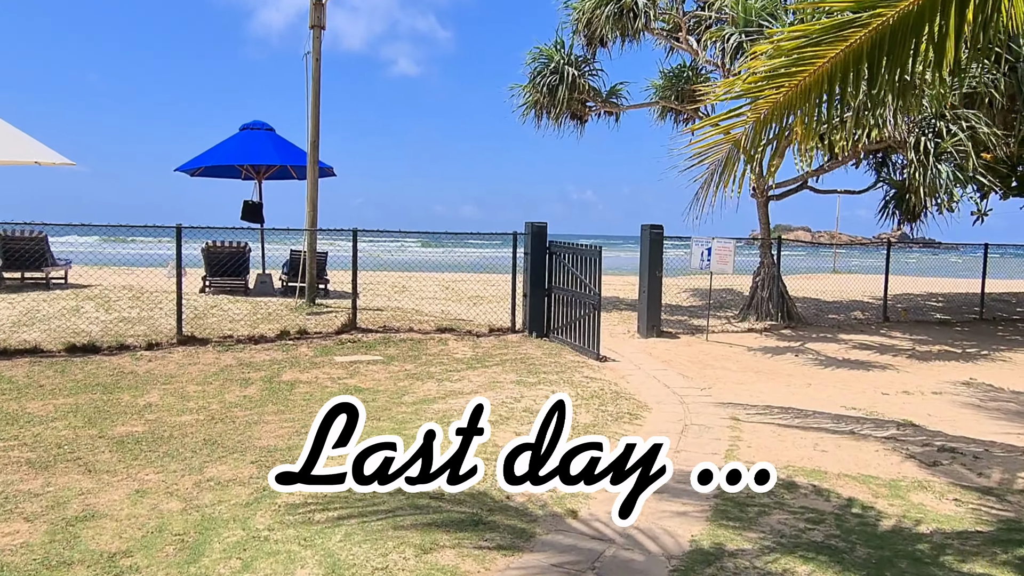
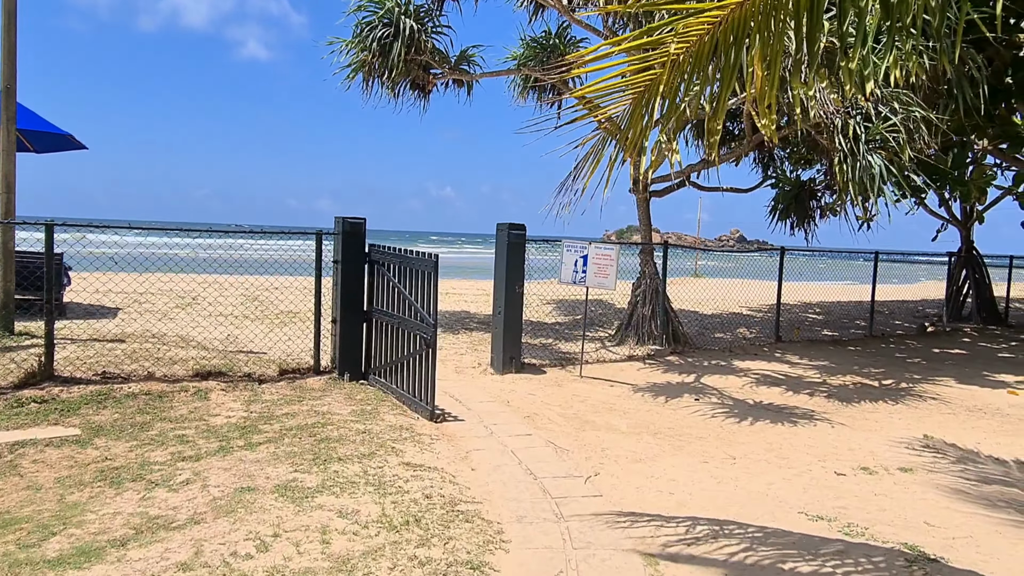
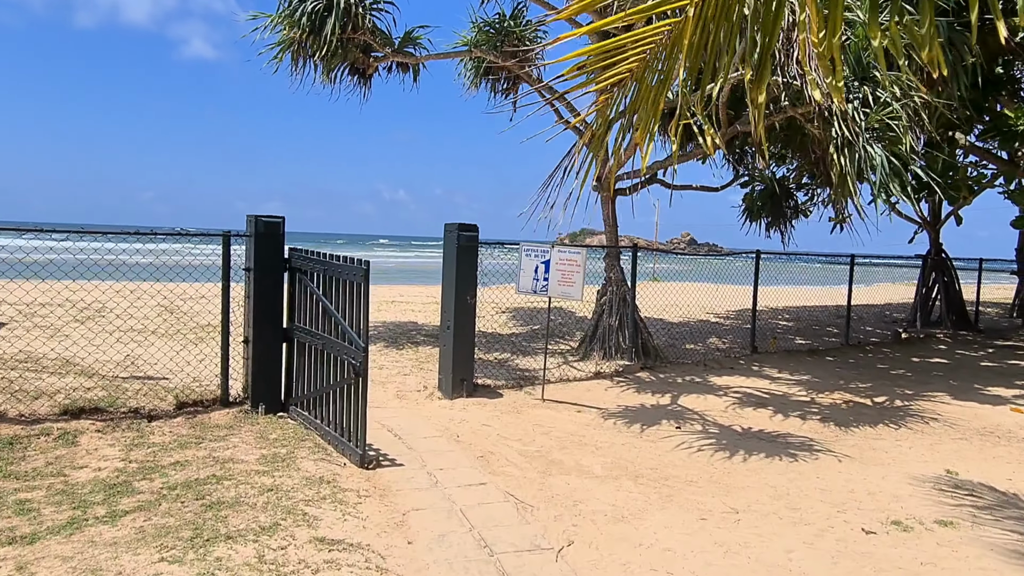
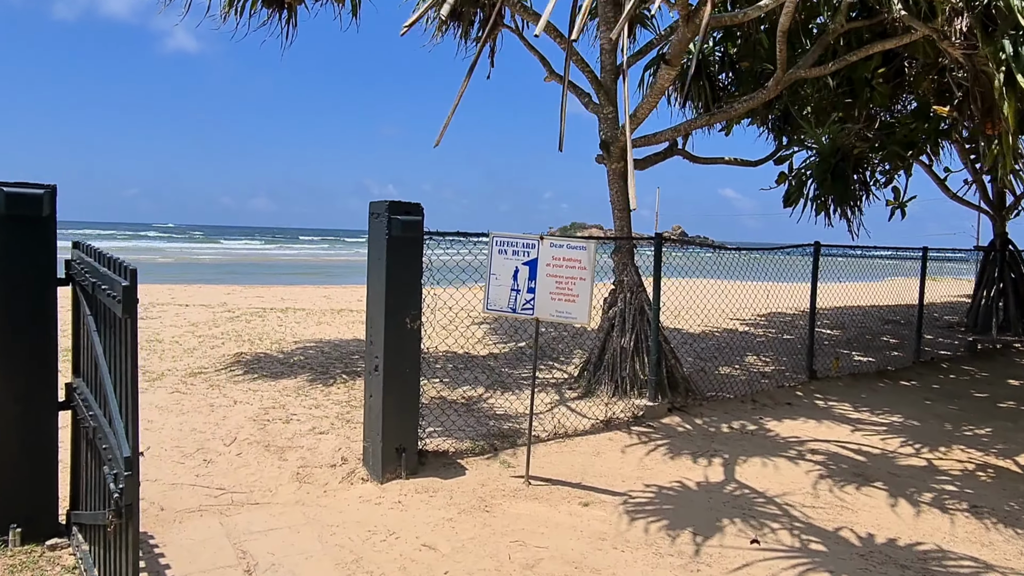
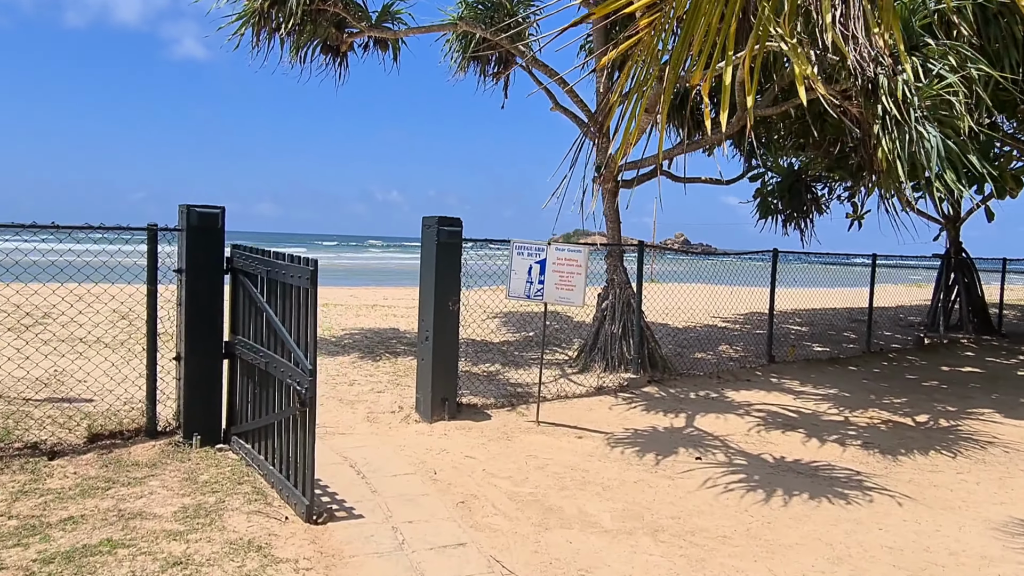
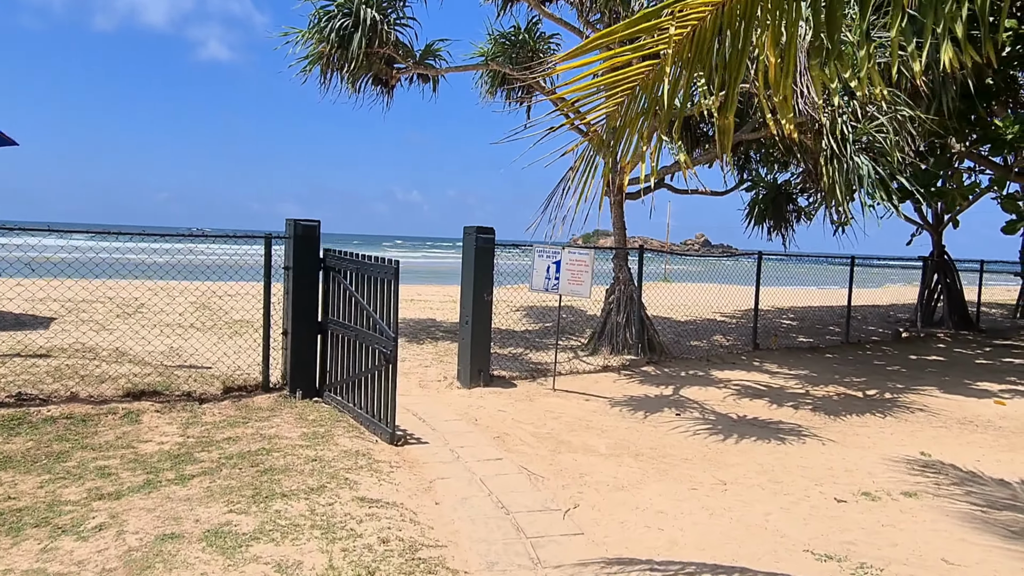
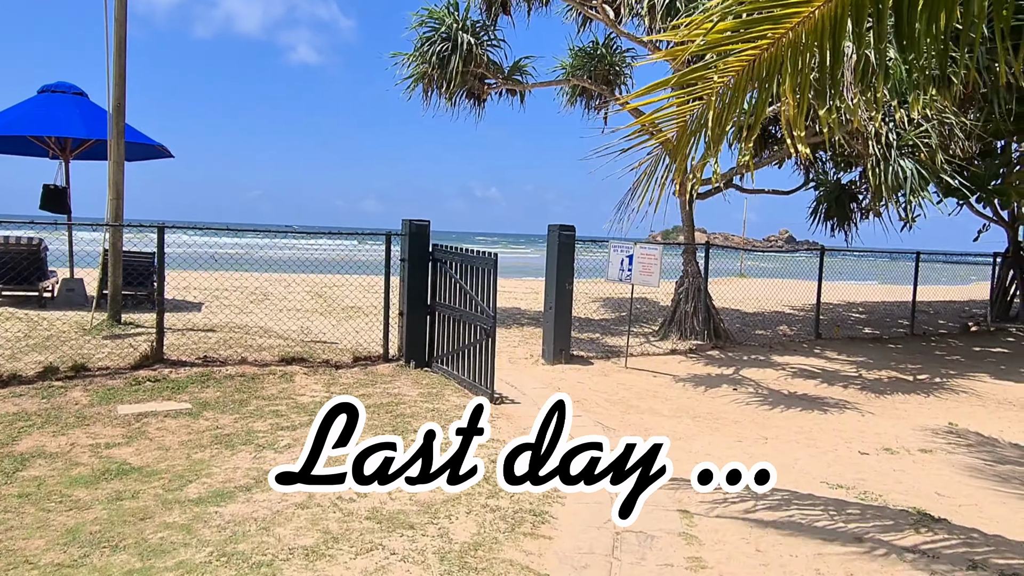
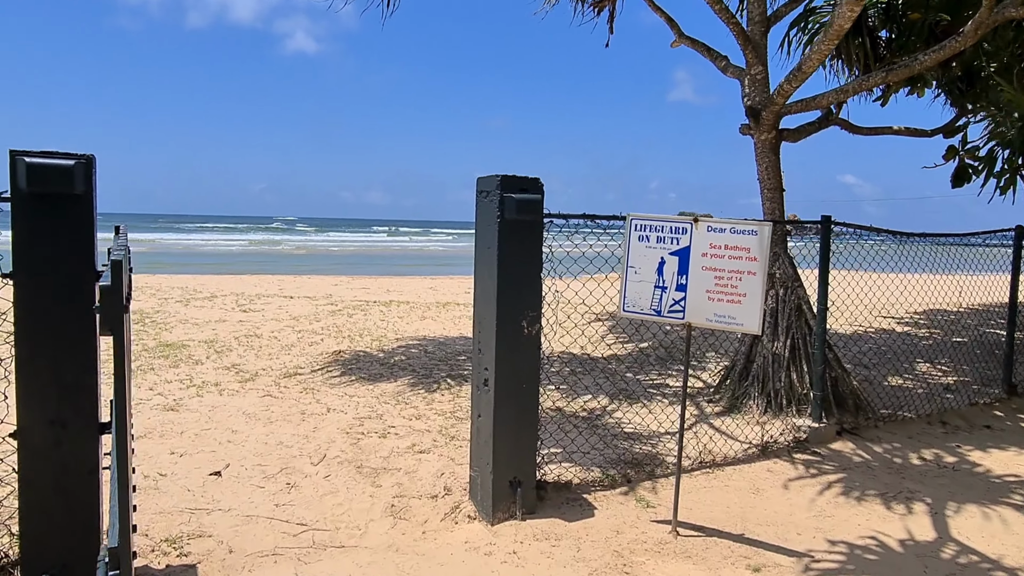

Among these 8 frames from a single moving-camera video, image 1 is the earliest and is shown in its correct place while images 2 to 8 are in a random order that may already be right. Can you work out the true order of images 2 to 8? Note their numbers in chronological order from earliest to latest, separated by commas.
7, 2, 6, 3, 5, 4, 8
